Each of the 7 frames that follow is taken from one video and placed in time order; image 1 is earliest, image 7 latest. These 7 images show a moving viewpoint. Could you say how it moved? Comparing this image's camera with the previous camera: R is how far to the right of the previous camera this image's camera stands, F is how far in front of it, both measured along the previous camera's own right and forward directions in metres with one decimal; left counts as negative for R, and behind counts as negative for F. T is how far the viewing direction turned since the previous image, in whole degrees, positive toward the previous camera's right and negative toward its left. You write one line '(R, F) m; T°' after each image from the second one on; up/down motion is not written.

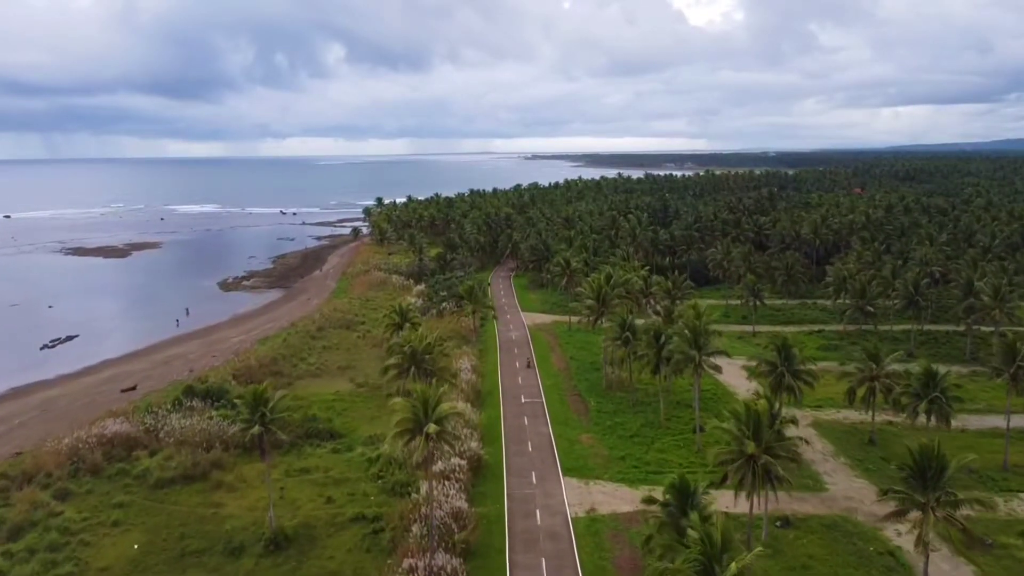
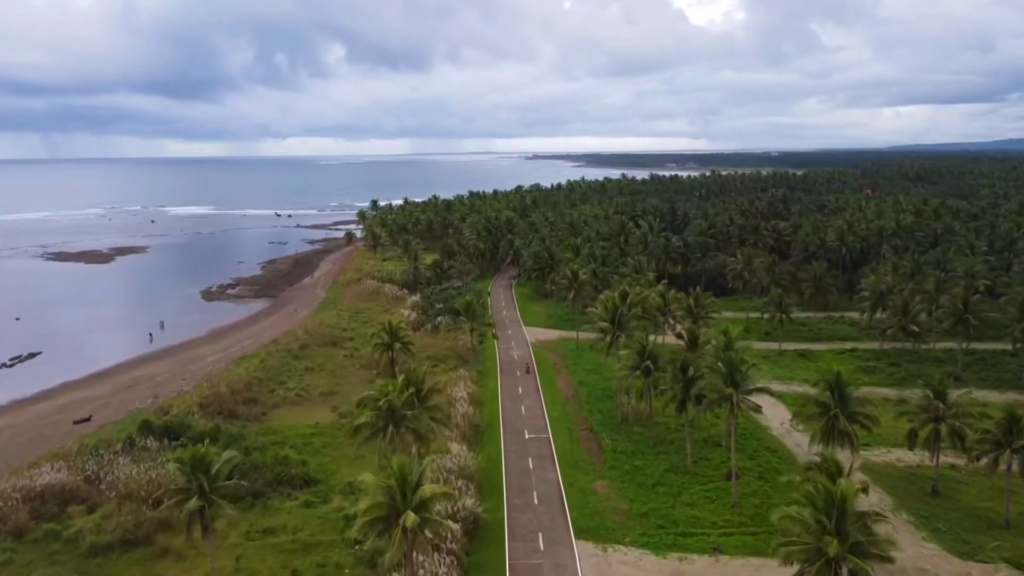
(-0.1, +6.9) m; 0°
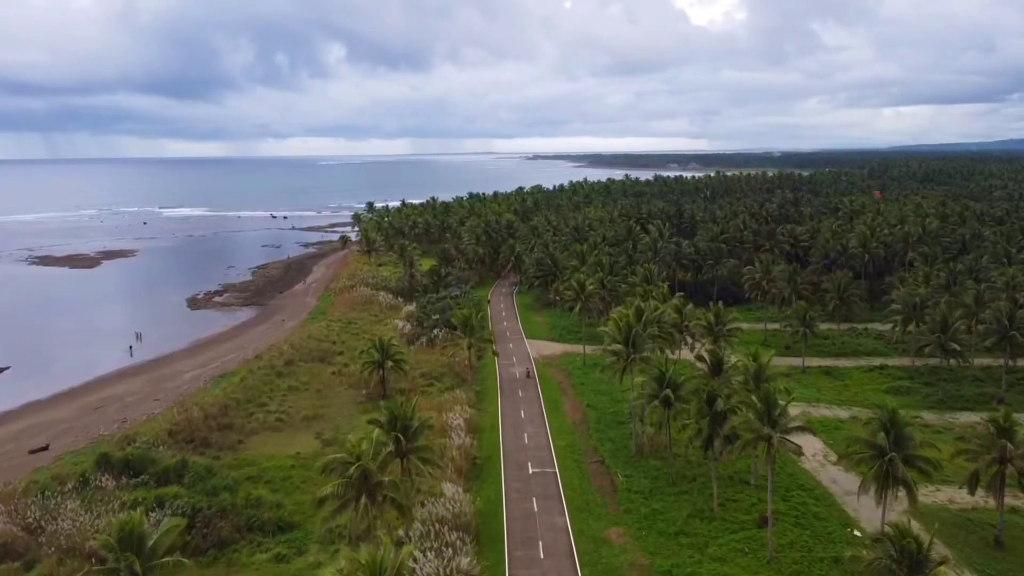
(-0.1, +5.2) m; 0°
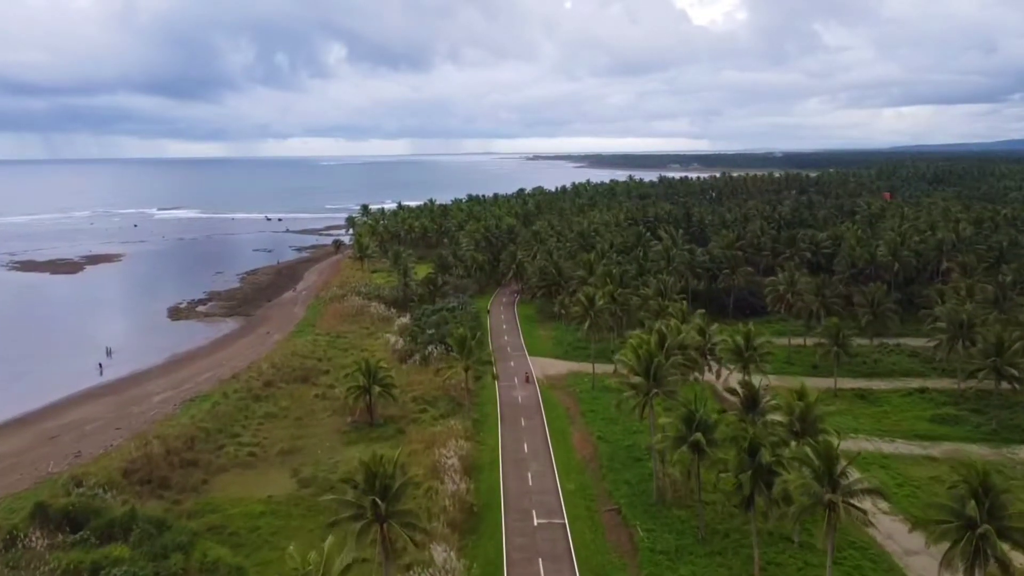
(-0.1, +6.0) m; 0°
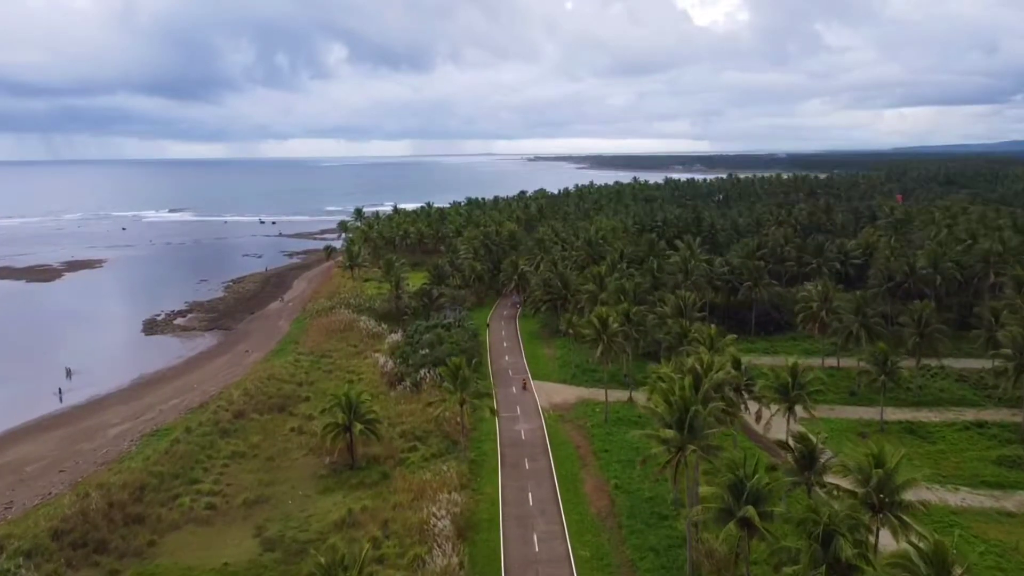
(-0.1, +6.9) m; 0°
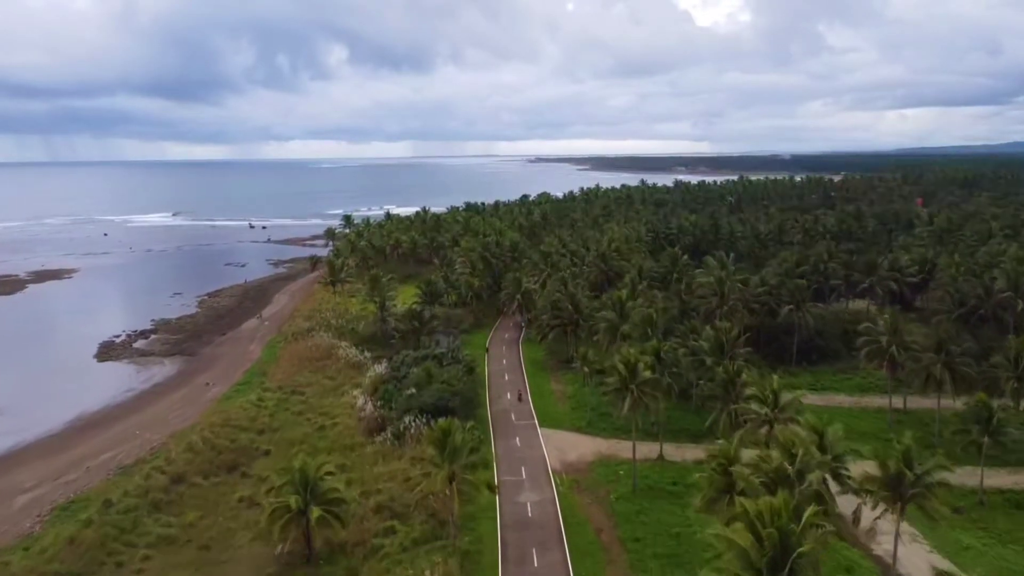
(-0.1, +10.3) m; 0°
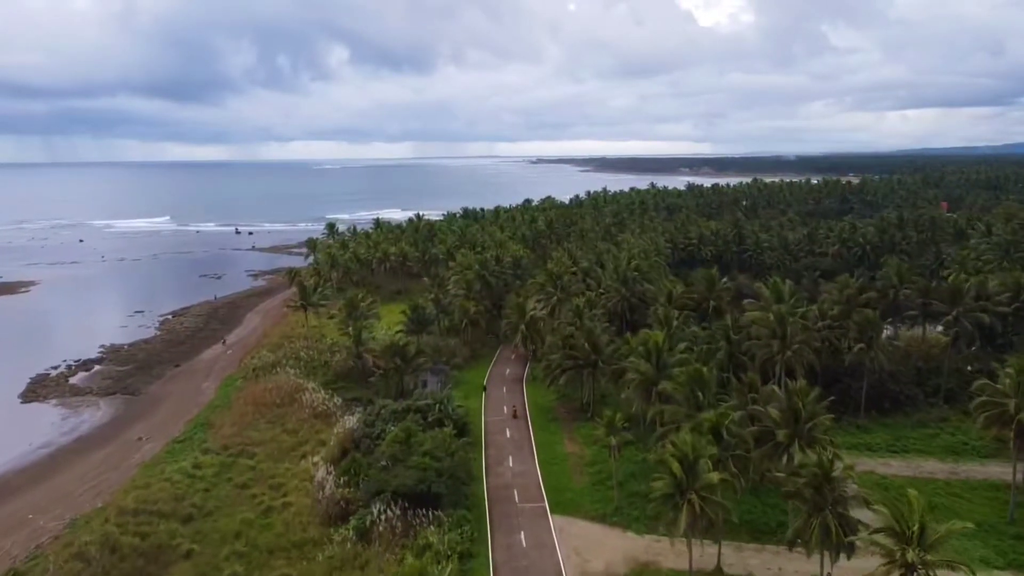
(-0.1, +12.1) m; 0°
